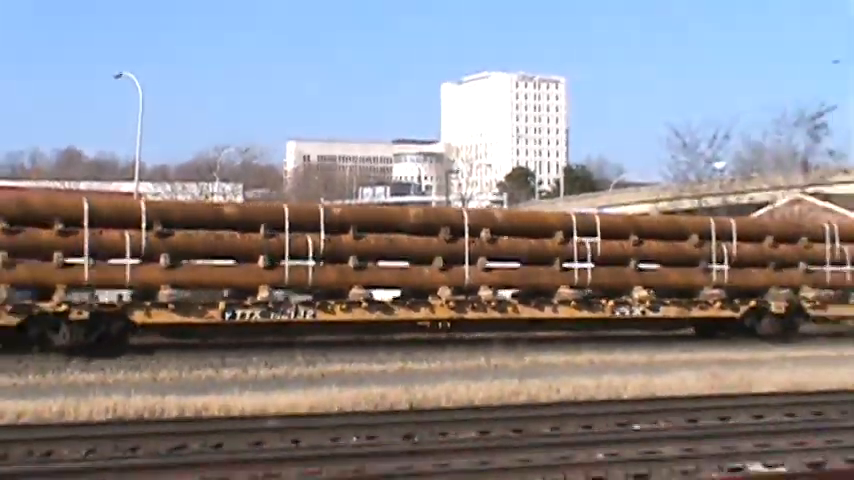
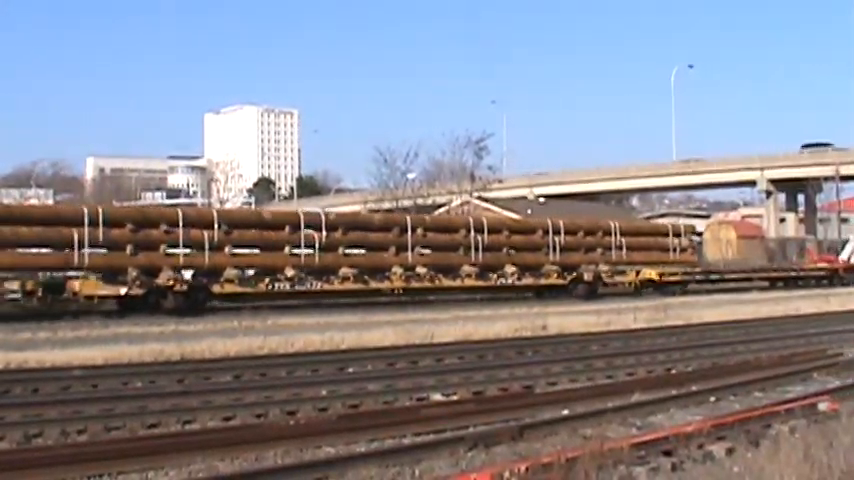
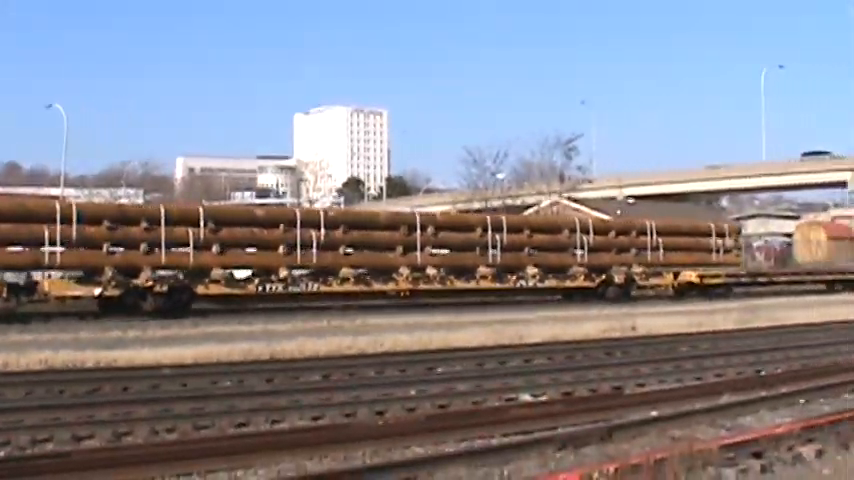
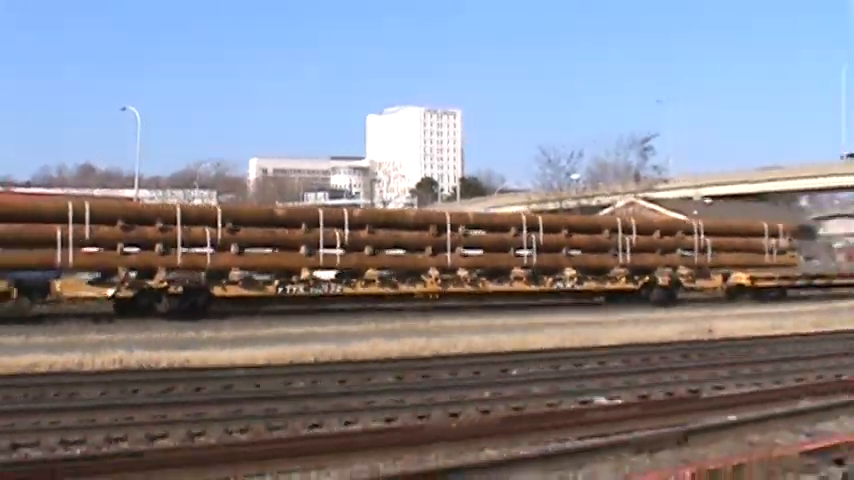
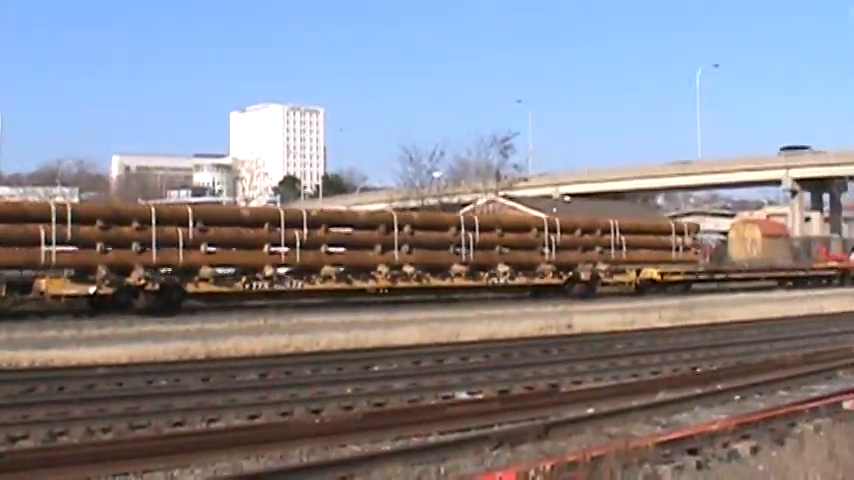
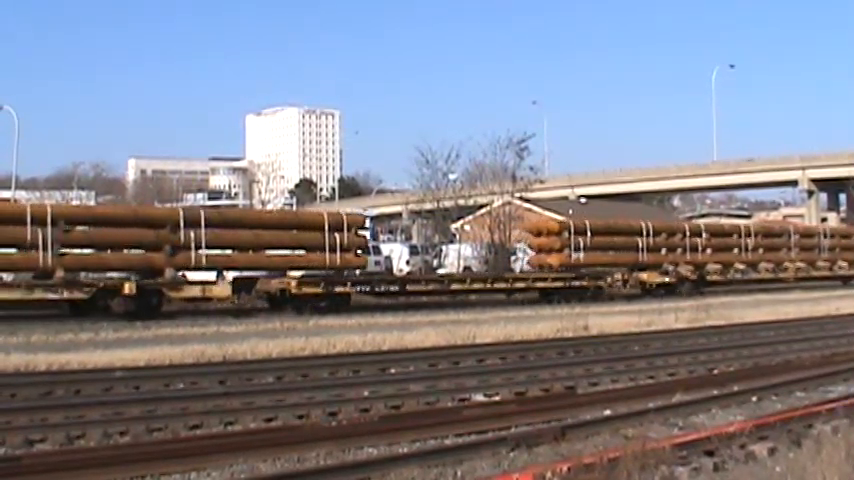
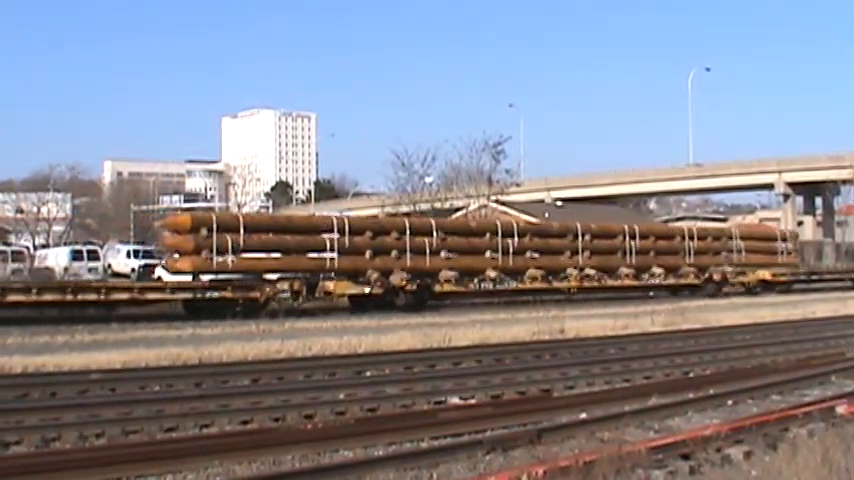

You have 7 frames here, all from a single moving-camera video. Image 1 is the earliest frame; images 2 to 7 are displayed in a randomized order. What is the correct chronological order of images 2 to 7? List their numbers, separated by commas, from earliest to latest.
4, 3, 5, 2, 7, 6
